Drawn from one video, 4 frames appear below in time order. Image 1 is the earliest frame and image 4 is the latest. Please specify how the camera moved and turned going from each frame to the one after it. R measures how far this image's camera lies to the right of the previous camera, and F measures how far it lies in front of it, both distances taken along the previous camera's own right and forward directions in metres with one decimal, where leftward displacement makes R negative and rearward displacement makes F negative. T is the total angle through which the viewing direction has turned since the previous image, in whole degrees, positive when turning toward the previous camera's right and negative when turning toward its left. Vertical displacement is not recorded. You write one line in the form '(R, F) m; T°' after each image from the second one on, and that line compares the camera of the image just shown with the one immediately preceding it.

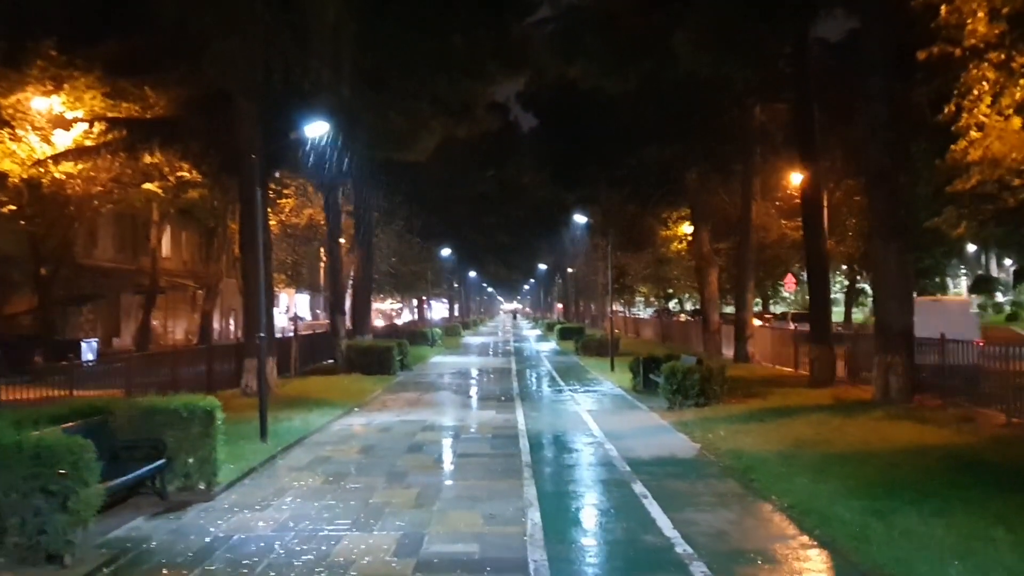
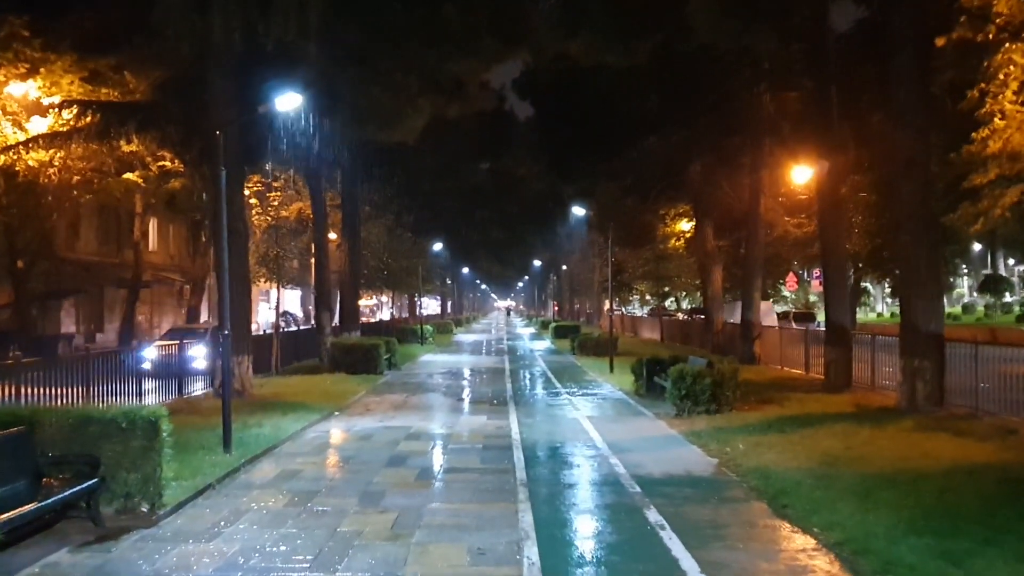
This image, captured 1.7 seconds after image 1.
(0.0, +1.6) m; 0°
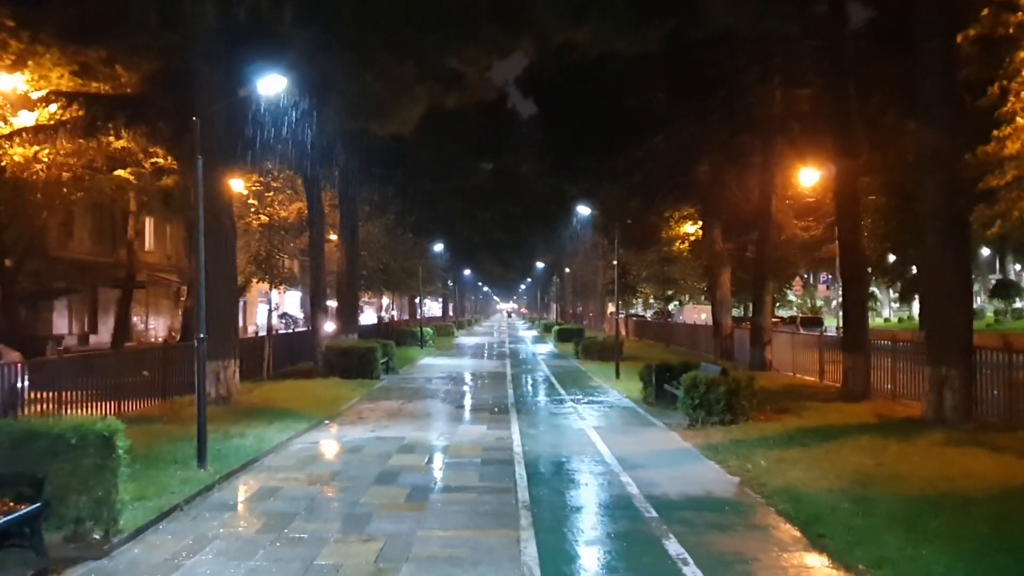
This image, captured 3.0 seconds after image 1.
(0.0, +1.1) m; 0°
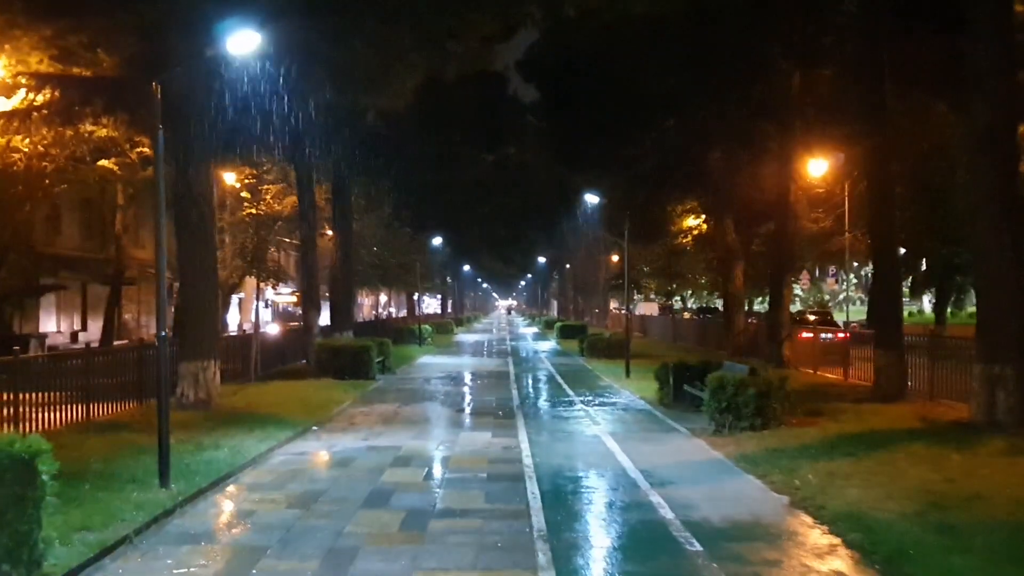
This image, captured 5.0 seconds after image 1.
(-0.1, +1.6) m; 0°
